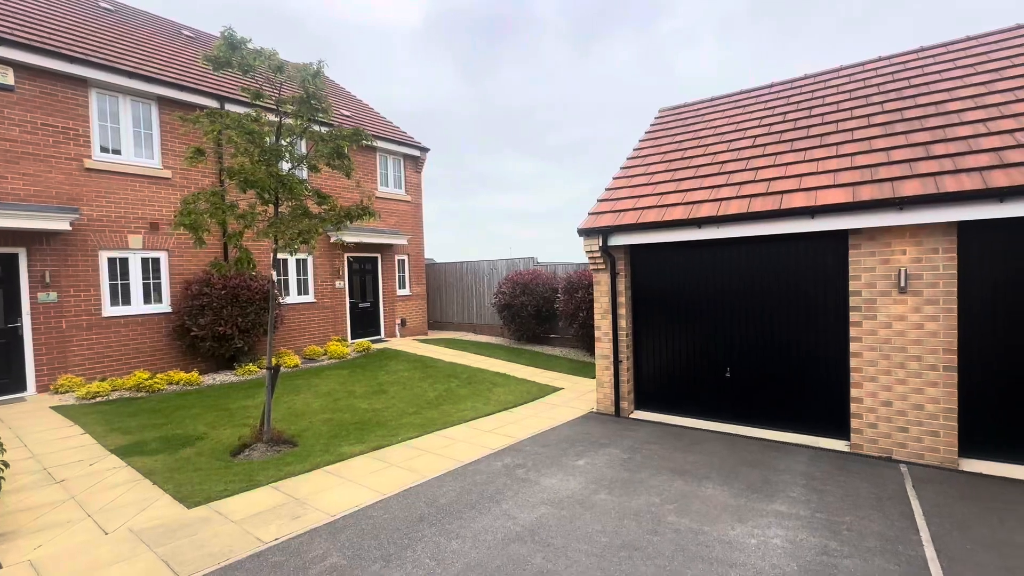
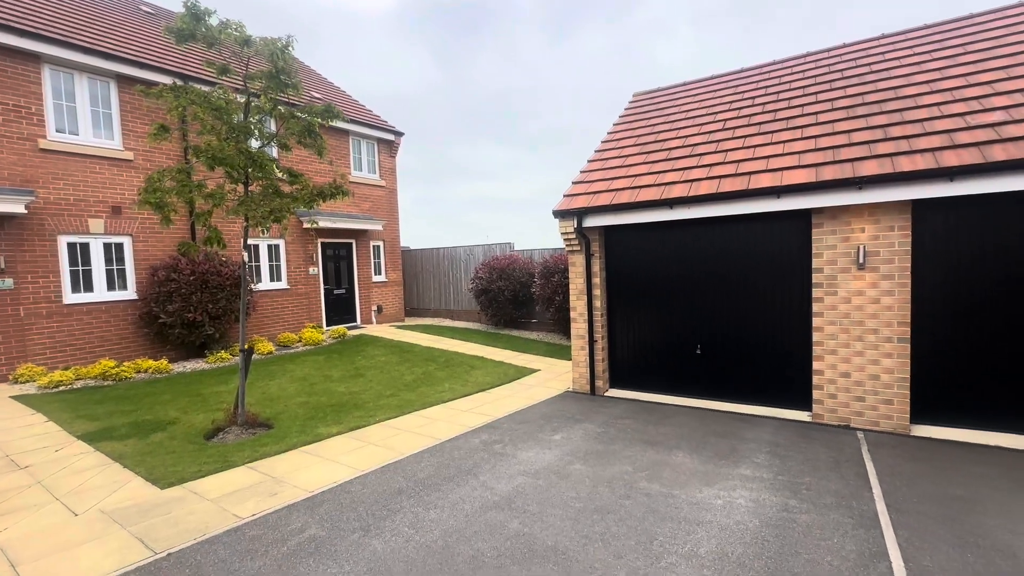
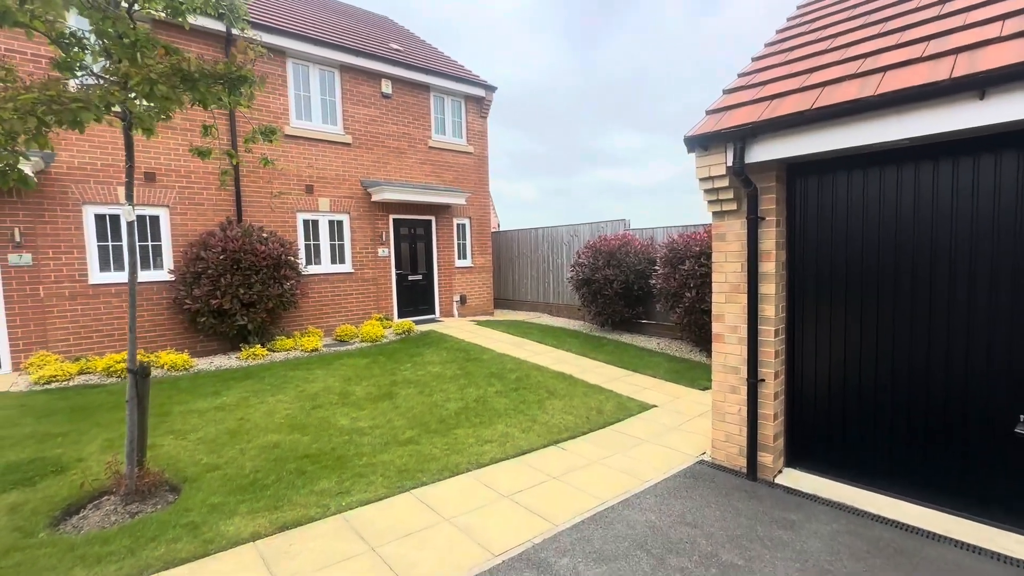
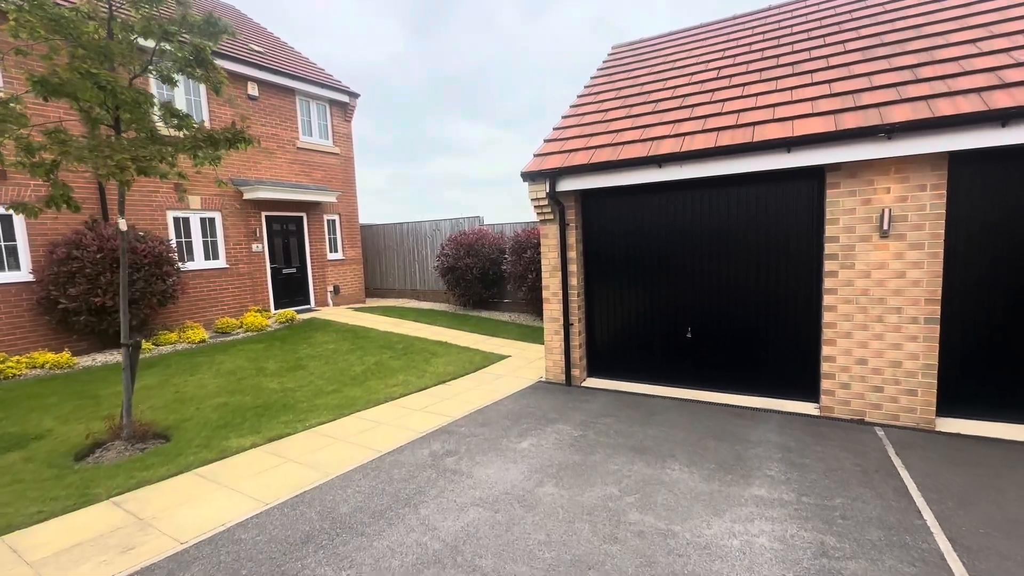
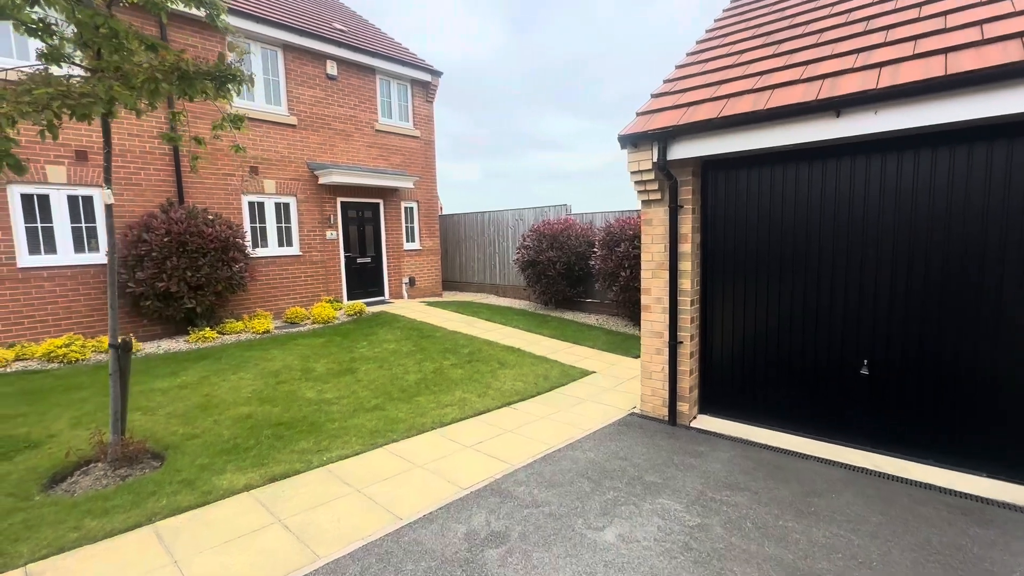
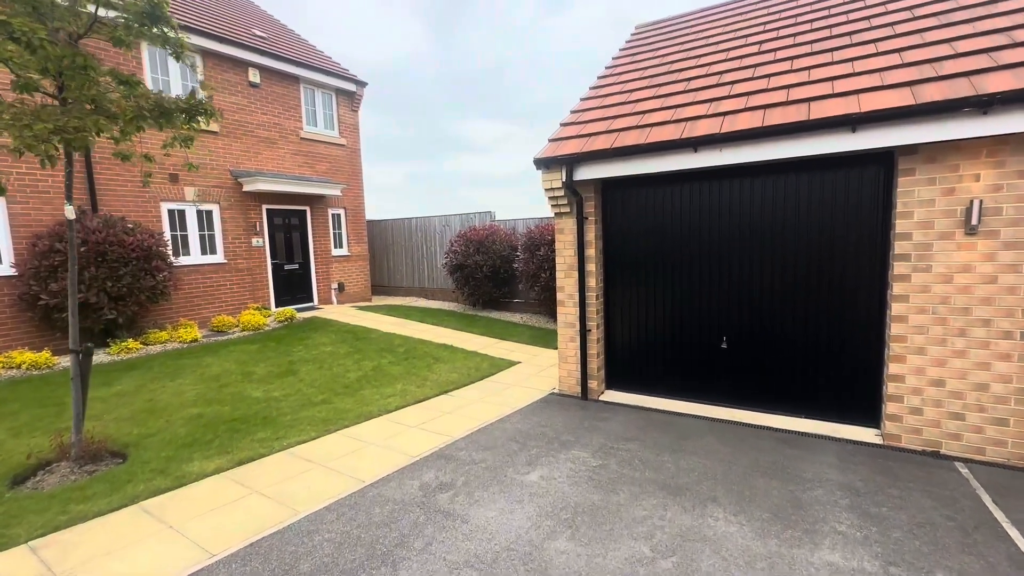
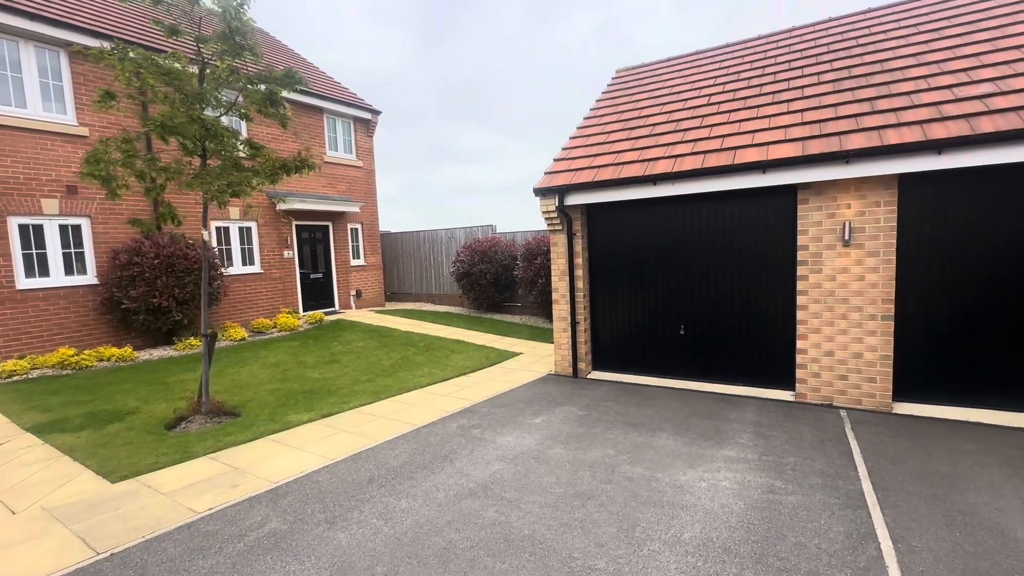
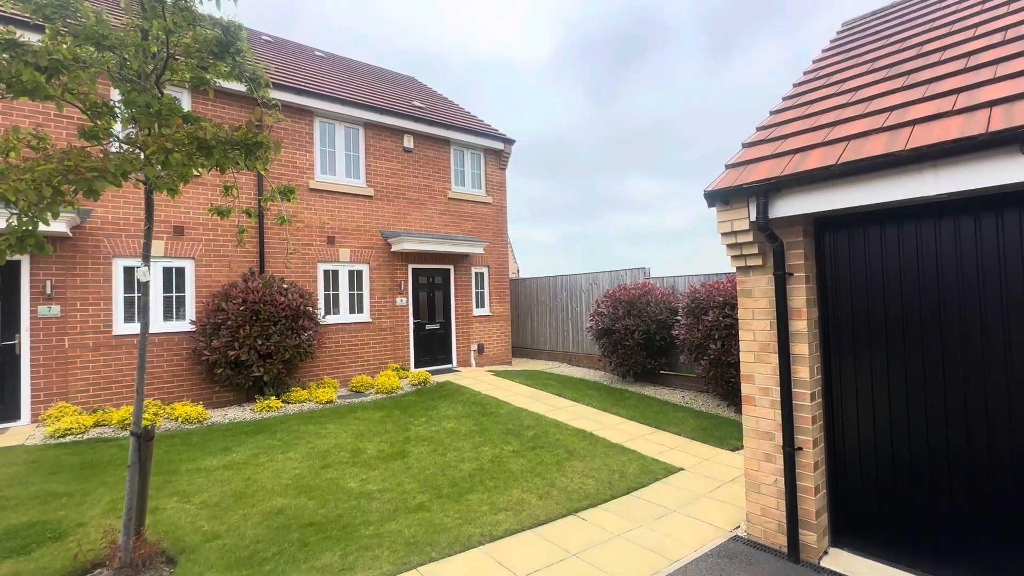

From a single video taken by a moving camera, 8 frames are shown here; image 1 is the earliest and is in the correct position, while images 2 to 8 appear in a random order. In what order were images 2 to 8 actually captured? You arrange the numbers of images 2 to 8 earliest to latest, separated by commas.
2, 7, 4, 6, 5, 3, 8
